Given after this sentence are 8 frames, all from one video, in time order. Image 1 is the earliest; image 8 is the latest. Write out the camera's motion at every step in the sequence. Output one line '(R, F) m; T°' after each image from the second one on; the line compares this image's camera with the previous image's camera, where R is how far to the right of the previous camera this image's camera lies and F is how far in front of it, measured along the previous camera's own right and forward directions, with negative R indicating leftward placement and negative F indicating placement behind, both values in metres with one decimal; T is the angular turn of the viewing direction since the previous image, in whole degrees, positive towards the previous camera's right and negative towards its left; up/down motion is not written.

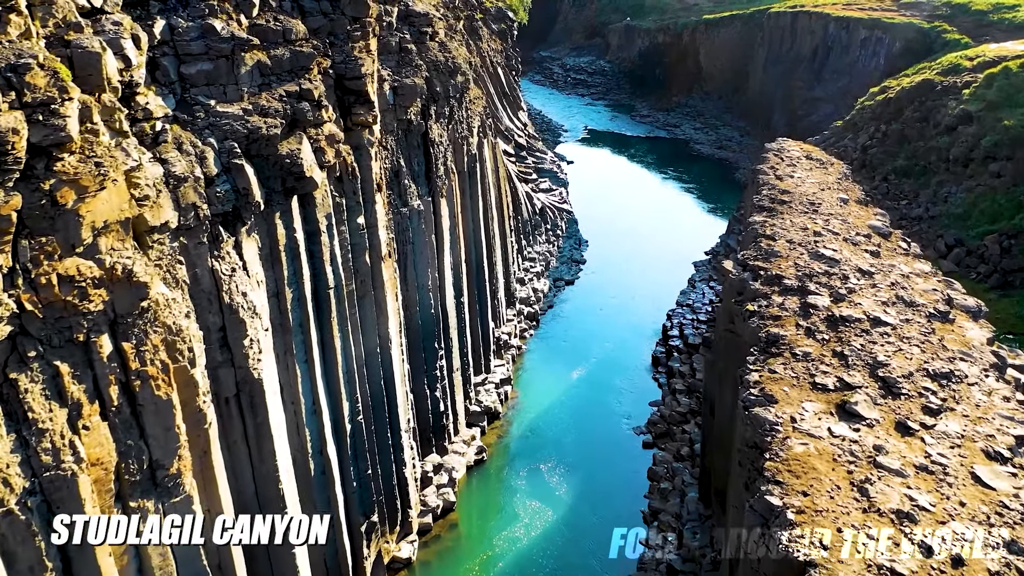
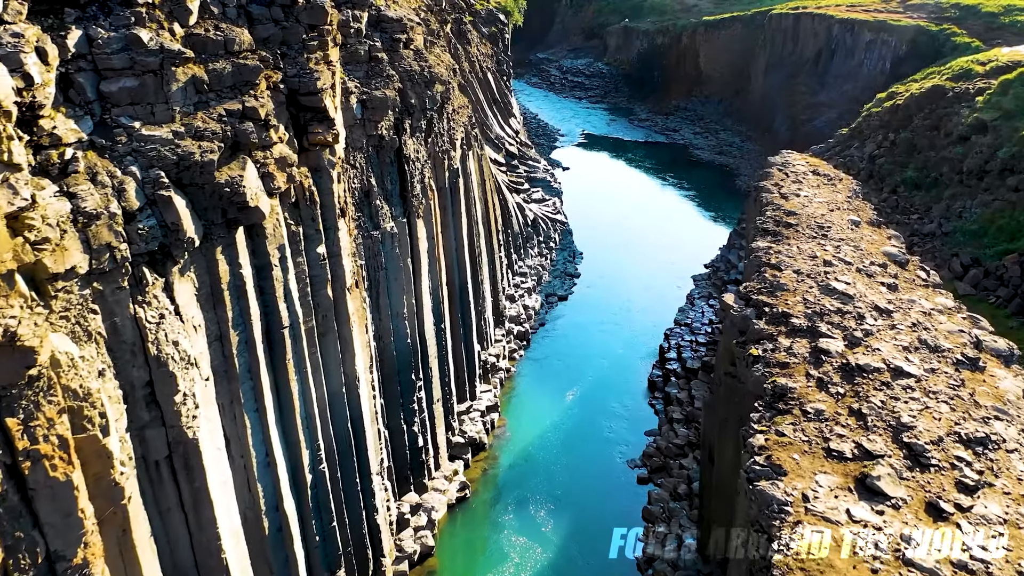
(+0.4, +1.5) m; 0°
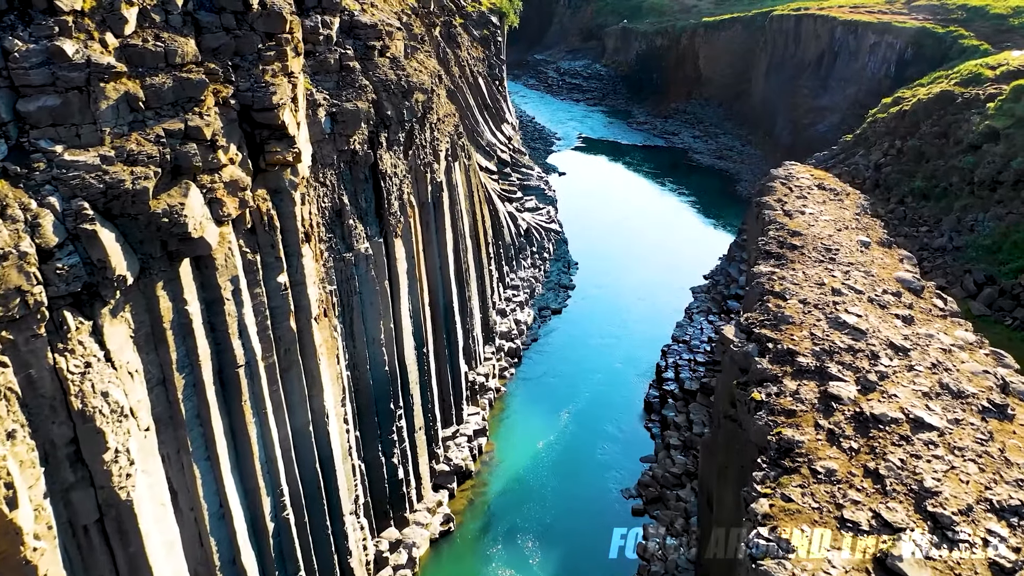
(+0.4, +1.2) m; 0°
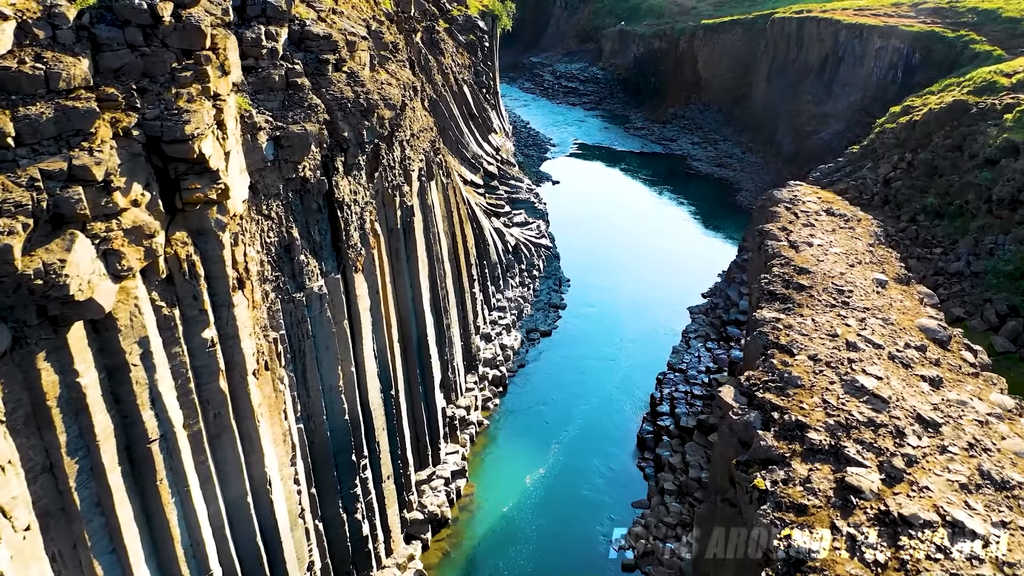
(+0.5, +1.8) m; 0°
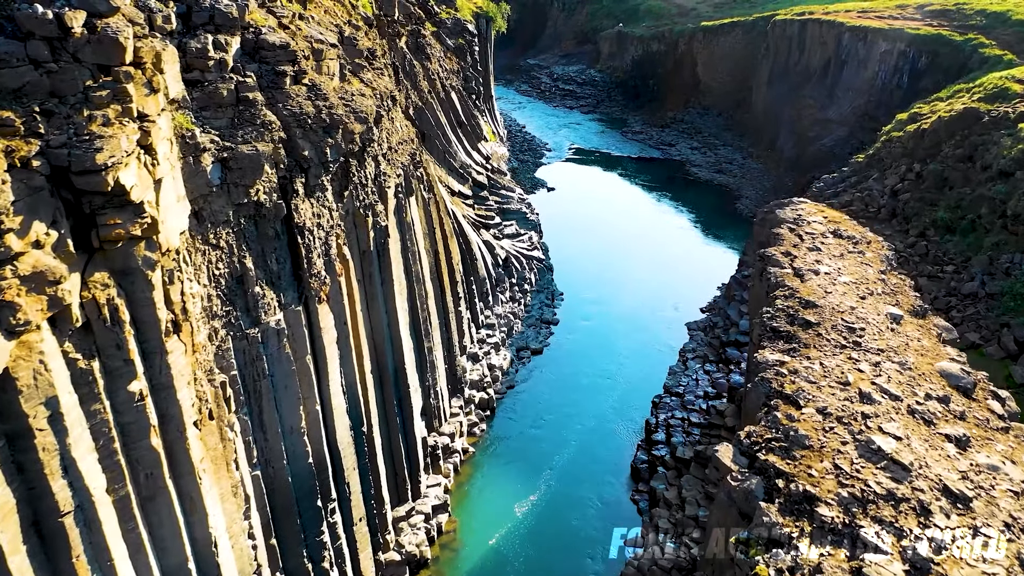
(+0.4, +1.3) m; 0°
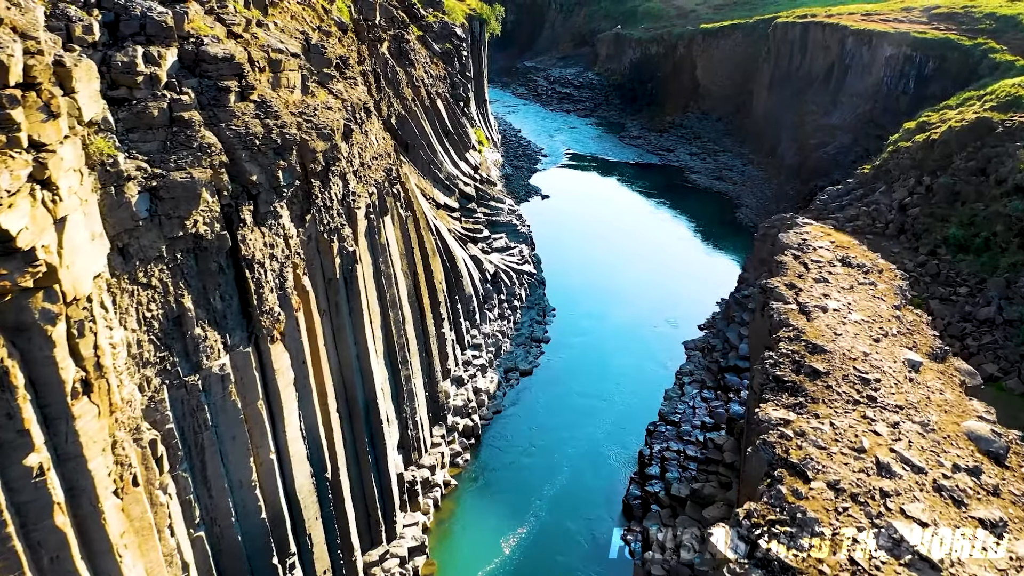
(+0.4, +1.4) m; 0°
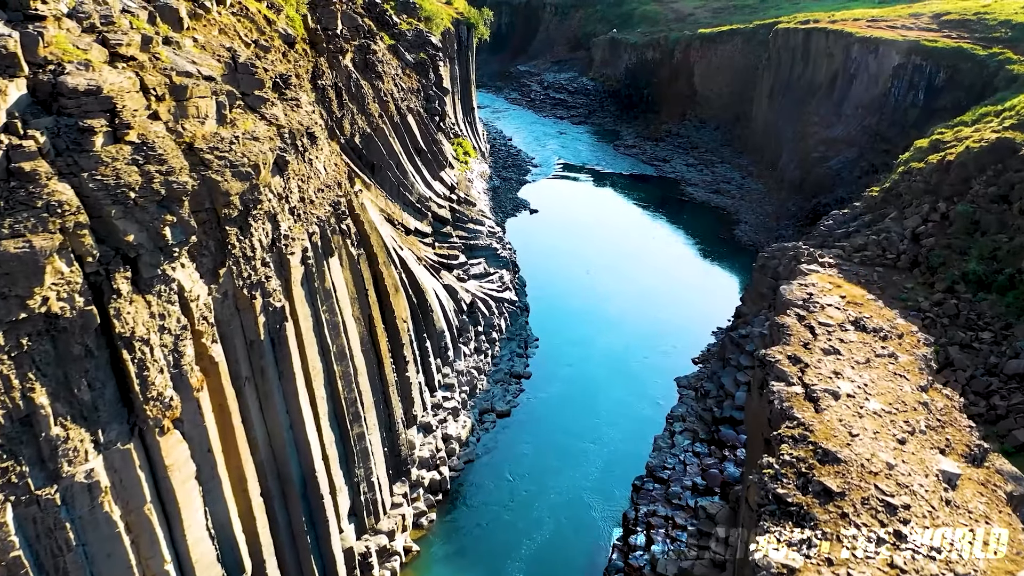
(+0.8, +2.3) m; 0°
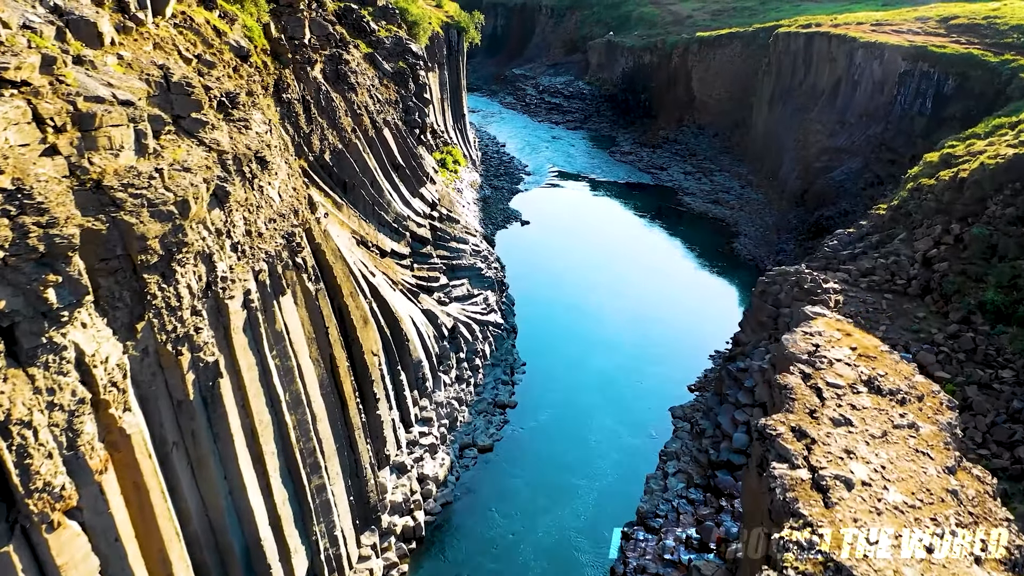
(+0.5, +1.6) m; 0°
